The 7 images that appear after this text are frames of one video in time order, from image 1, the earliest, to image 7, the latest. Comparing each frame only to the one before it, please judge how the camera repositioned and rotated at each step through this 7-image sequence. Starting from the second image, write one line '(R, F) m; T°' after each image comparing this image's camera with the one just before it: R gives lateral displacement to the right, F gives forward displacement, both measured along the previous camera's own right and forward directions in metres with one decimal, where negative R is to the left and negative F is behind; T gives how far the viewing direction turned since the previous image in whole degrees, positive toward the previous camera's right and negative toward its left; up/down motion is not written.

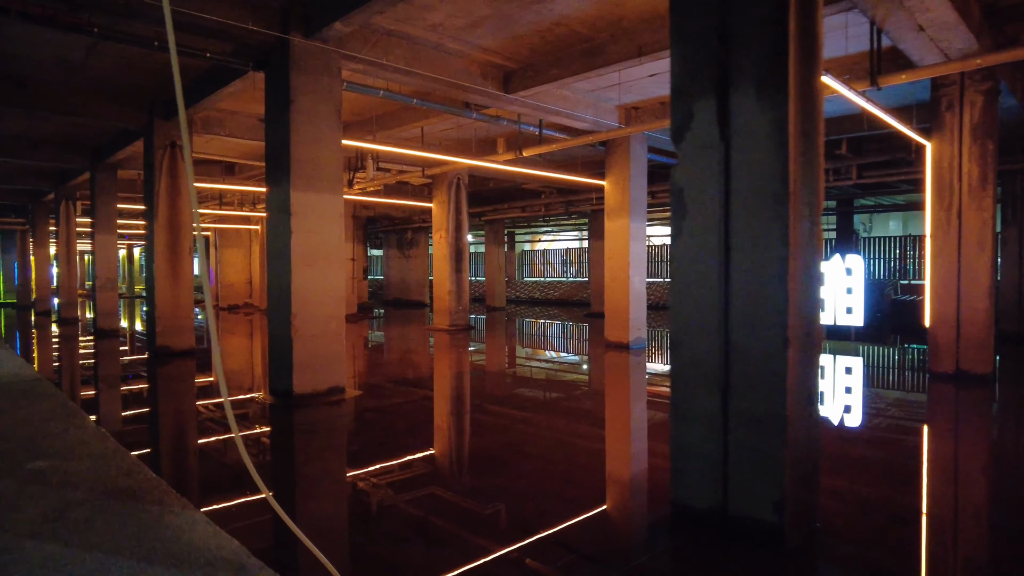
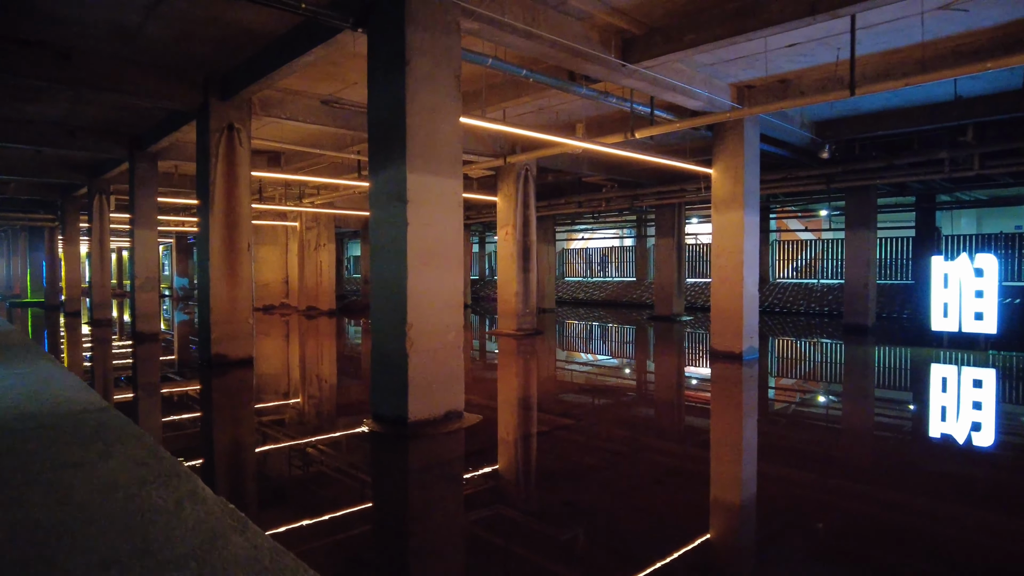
(-1.1, +1.1) m; -1°
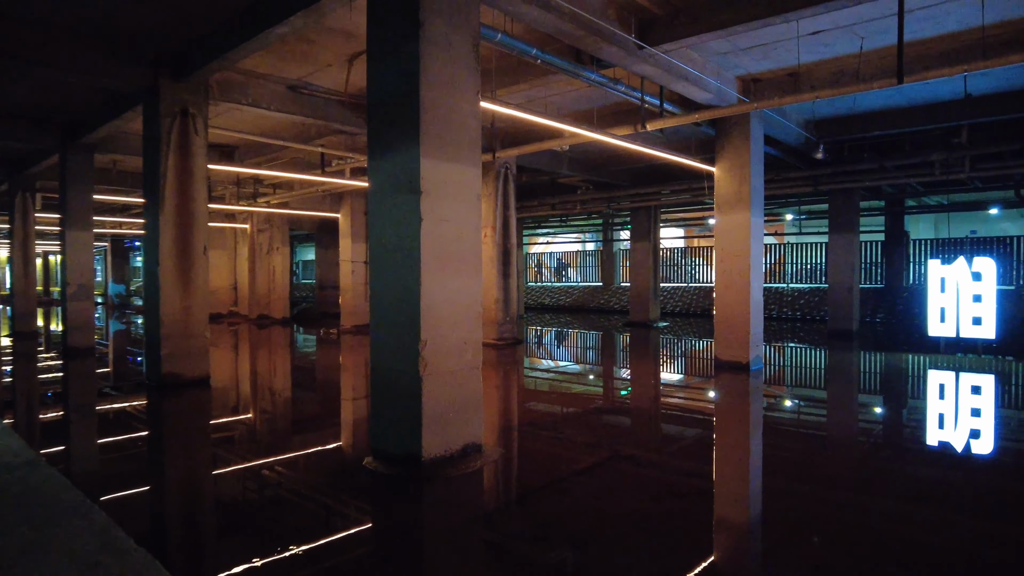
(-0.5, +0.8) m; +5°
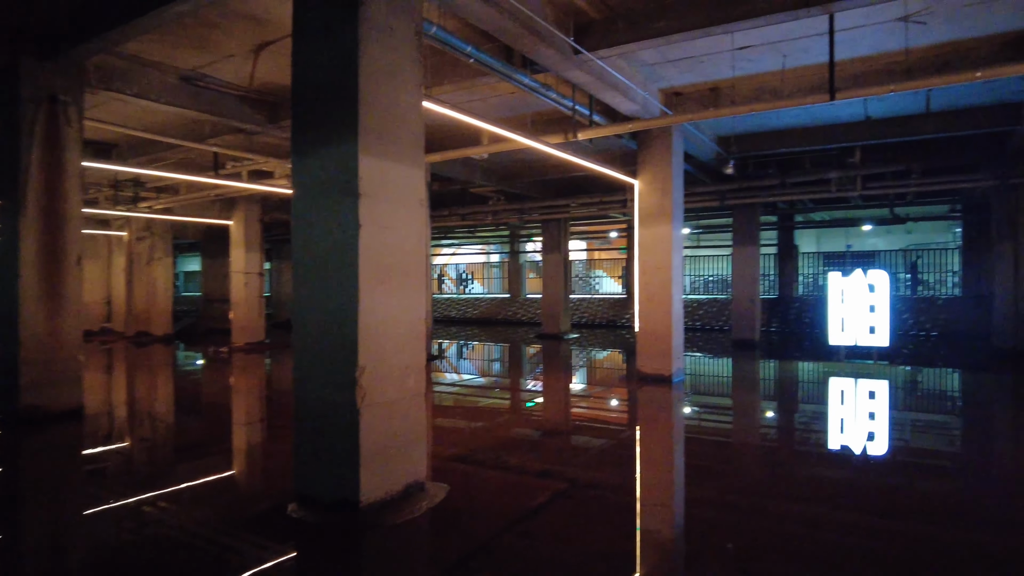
(-0.3, +0.4) m; +9°
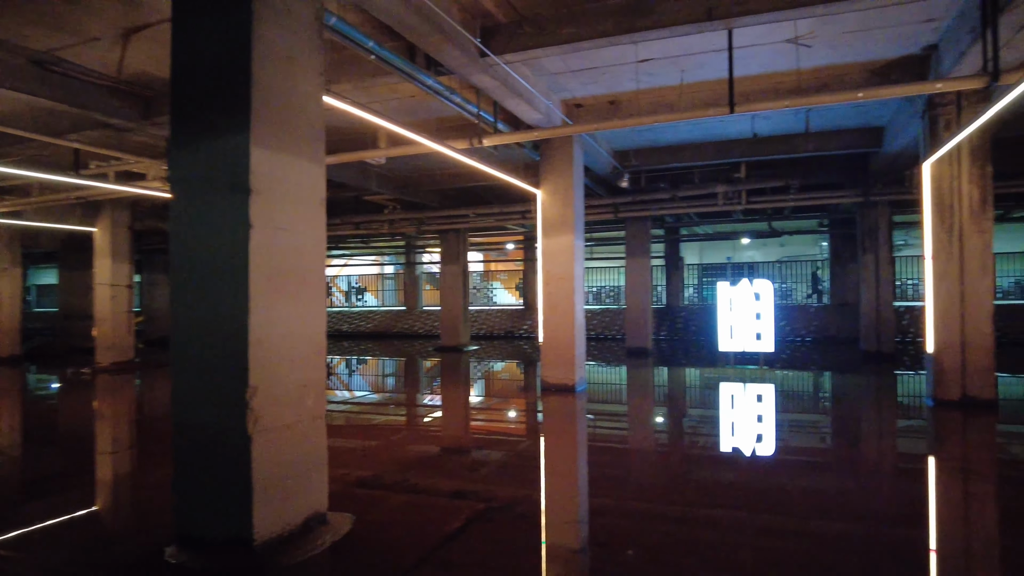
(-0.1, +0.2) m; +9°
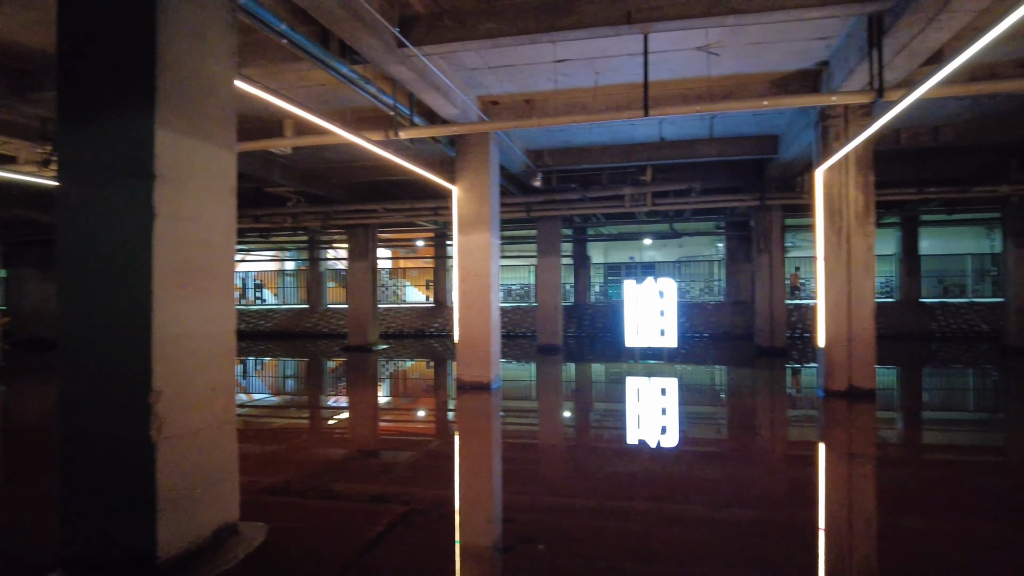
(-0.1, +0.1) m; +8°
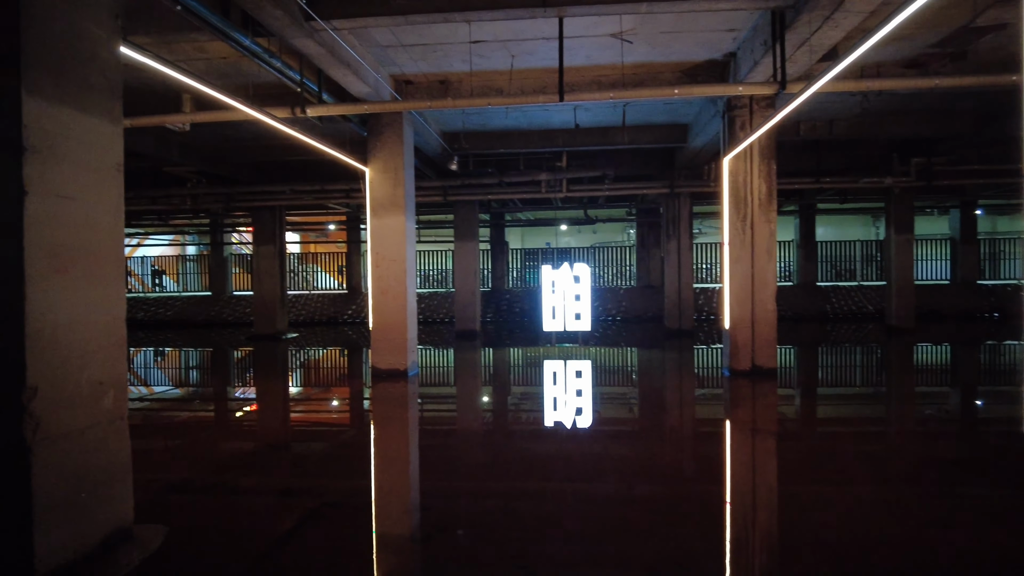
(0.0, +0.1) m; +7°
